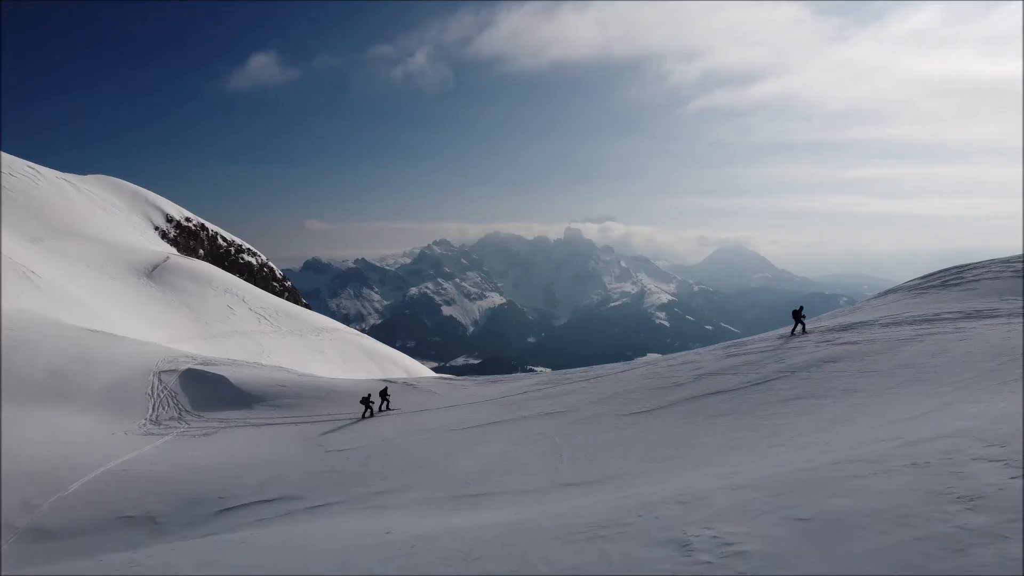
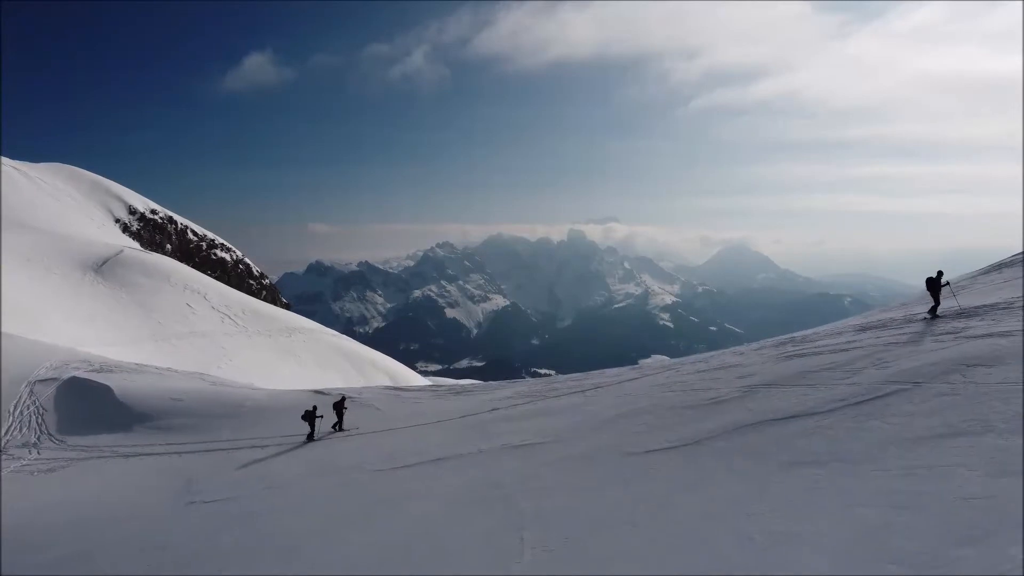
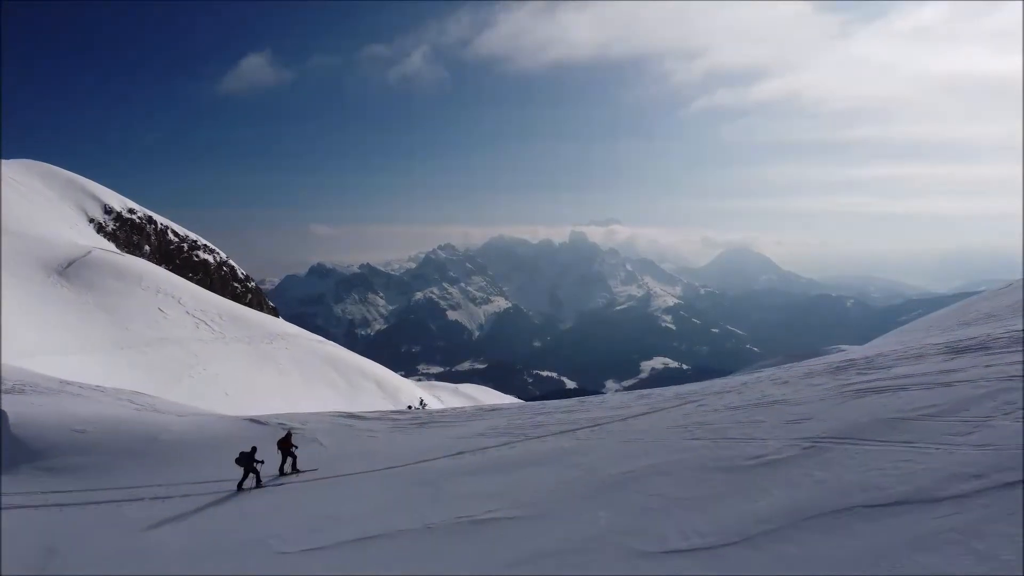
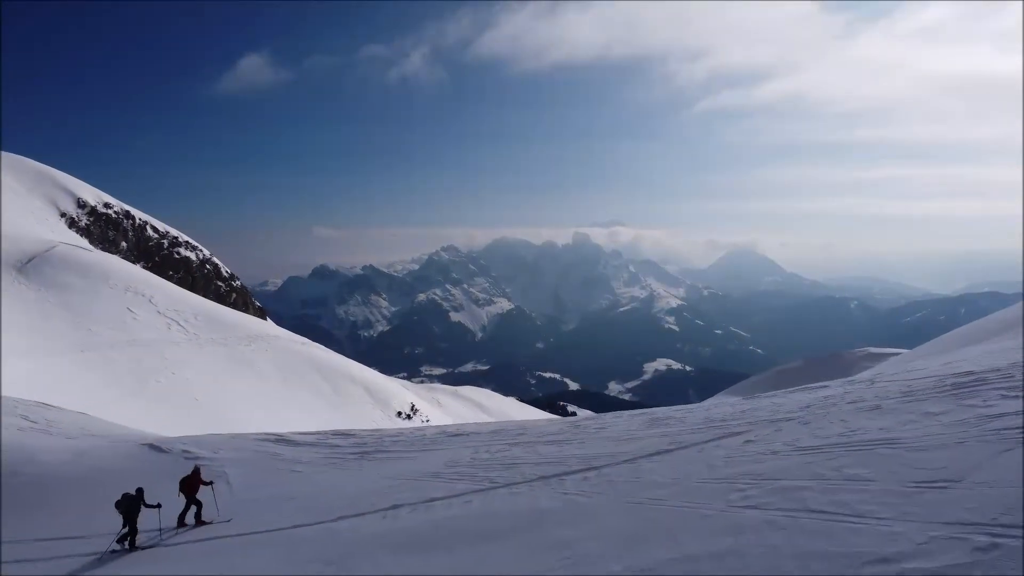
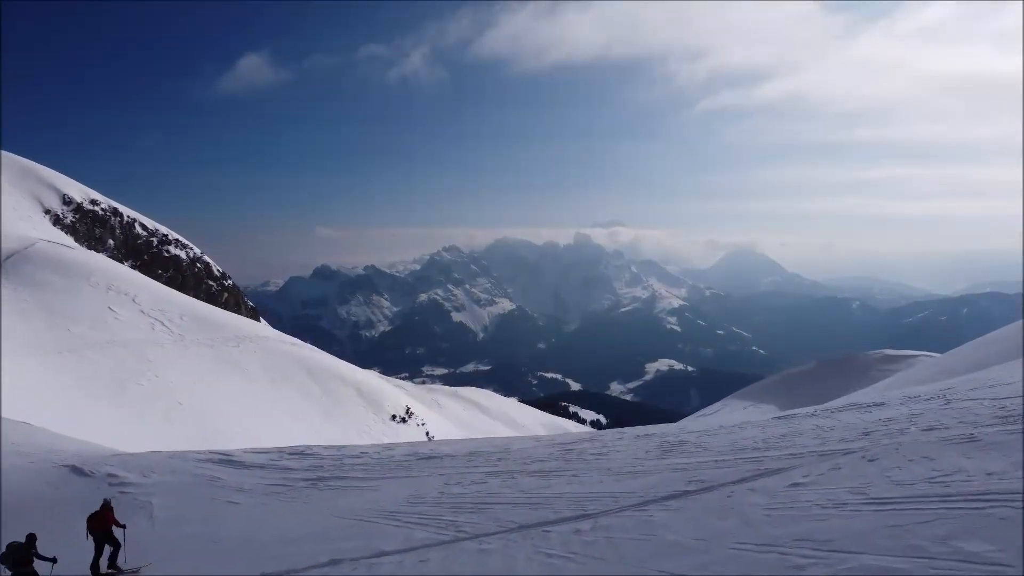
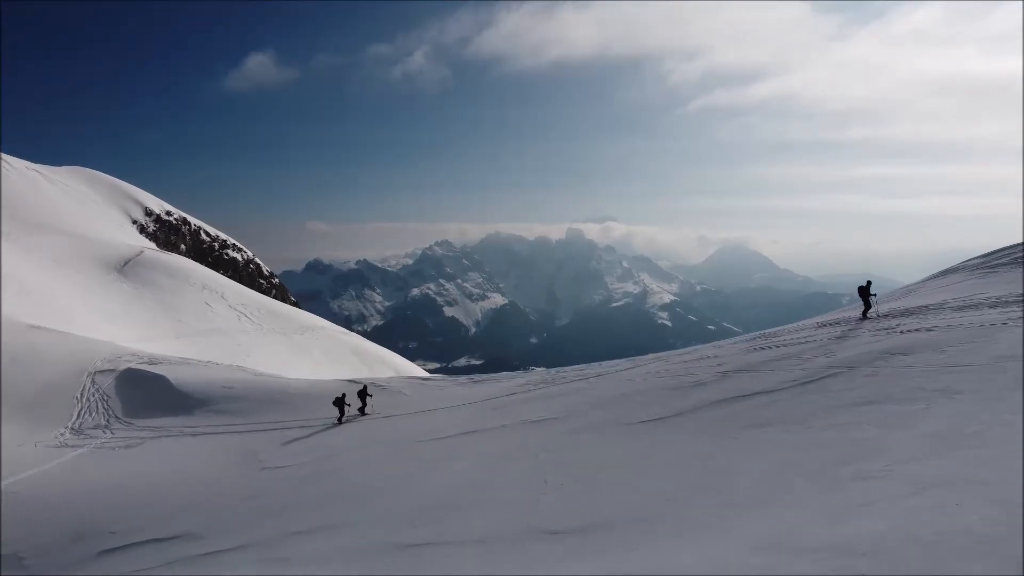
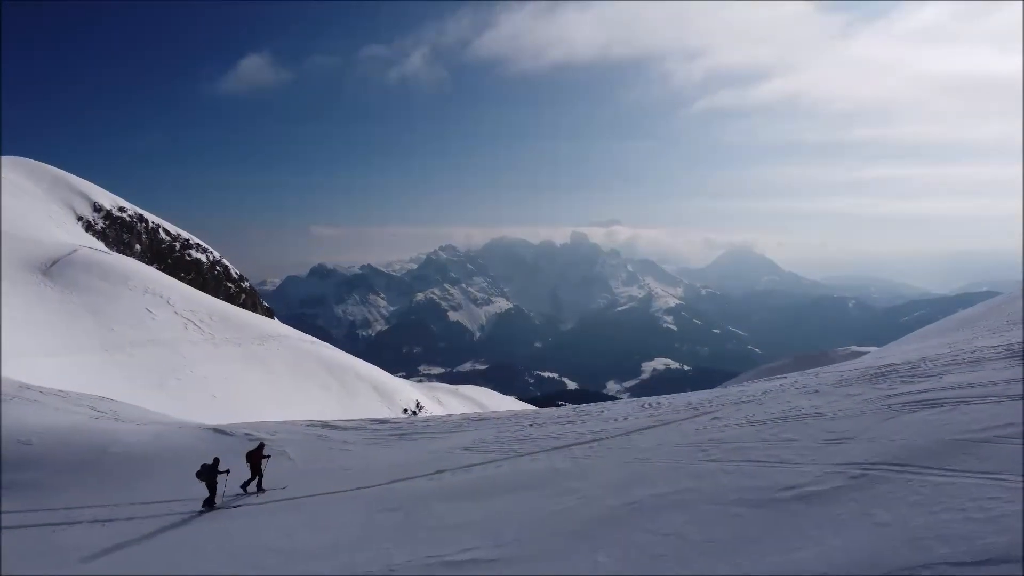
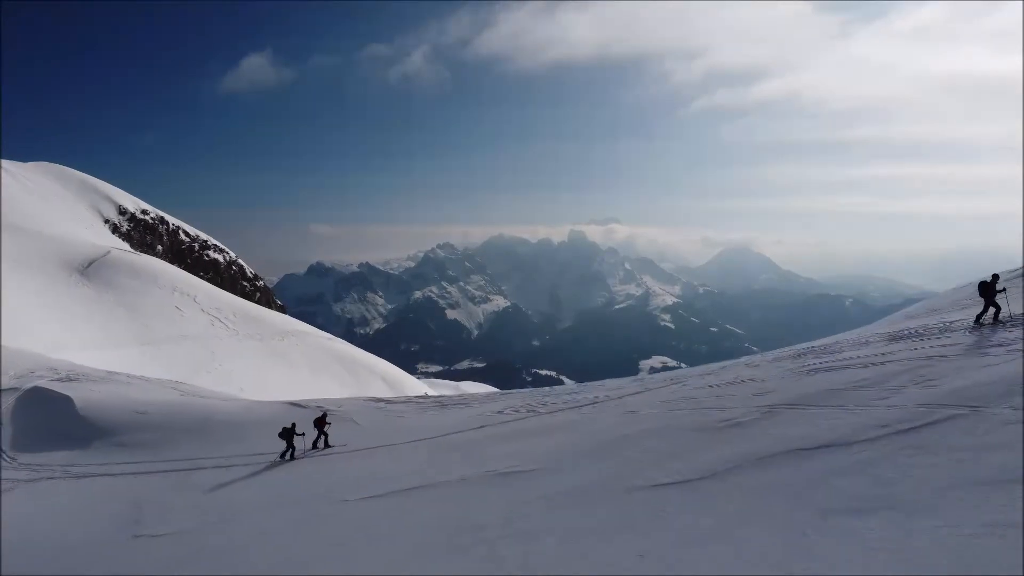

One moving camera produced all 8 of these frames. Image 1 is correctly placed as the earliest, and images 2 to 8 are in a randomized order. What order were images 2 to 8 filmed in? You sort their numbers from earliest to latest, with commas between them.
6, 2, 8, 3, 7, 4, 5
